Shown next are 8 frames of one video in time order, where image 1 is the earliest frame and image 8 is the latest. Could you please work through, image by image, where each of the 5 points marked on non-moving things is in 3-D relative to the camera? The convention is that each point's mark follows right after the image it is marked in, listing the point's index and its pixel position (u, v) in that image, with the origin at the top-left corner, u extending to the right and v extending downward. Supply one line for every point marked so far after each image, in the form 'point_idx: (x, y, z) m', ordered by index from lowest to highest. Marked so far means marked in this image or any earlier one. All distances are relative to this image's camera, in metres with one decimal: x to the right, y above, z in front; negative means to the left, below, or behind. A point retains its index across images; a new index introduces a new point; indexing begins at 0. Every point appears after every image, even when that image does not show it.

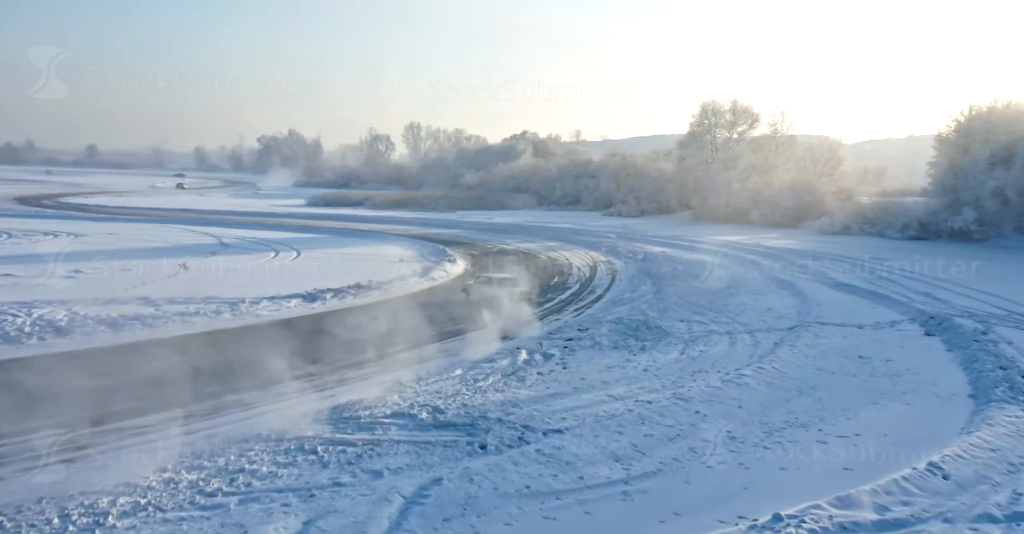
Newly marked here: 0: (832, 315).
0: (+6.9, -1.0, +16.3) m
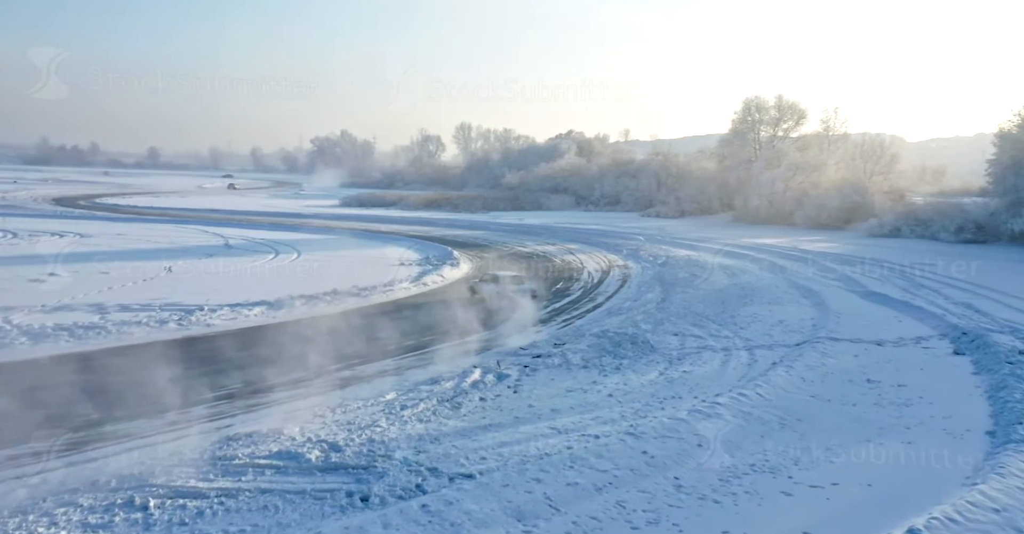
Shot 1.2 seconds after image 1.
0: (+6.7, -1.2, +15.0) m
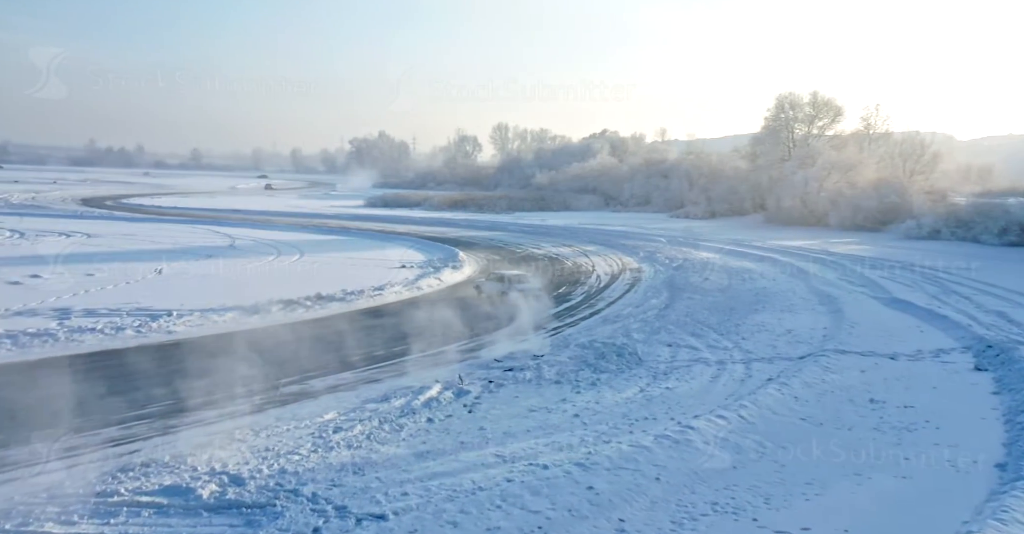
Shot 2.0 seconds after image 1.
0: (+6.5, -1.3, +14.0) m
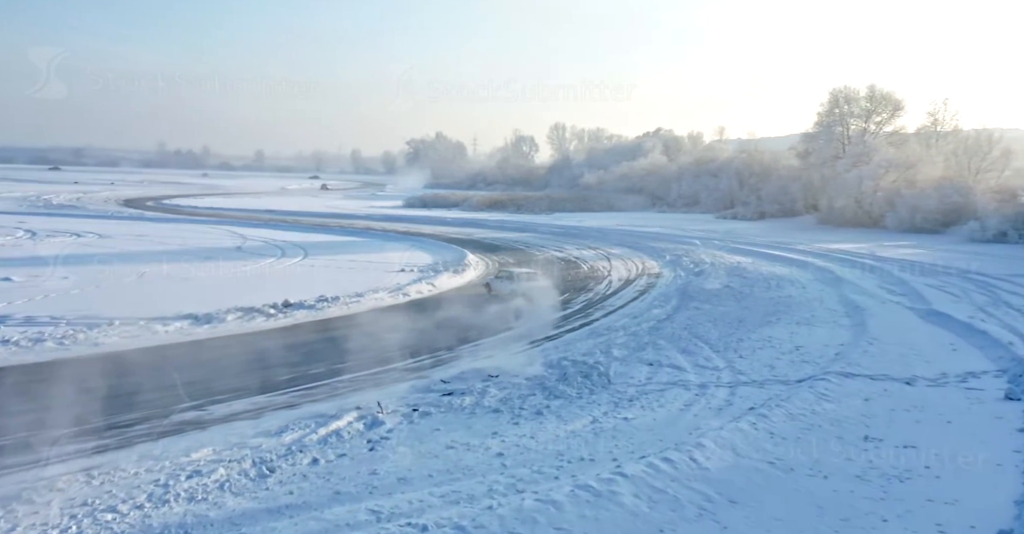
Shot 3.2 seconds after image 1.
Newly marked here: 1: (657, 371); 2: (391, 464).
0: (+6.0, -1.5, +12.5) m
1: (+2.1, -1.5, +10.7) m
2: (-1.0, -1.7, +6.4) m
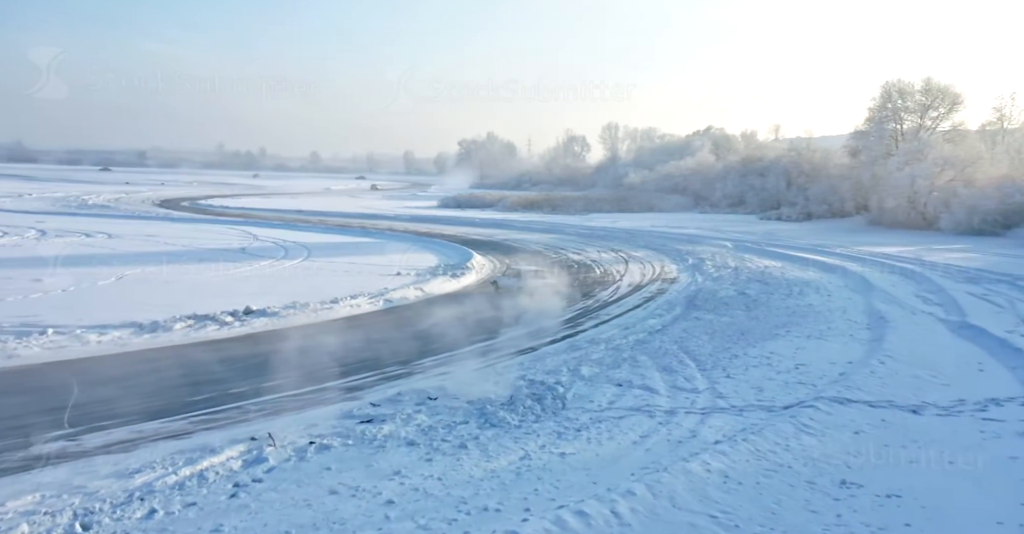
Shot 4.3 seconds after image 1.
0: (+5.5, -1.6, +11.1) m
1: (+1.4, -1.6, +9.6) m
2: (-1.9, -1.8, +5.4) m
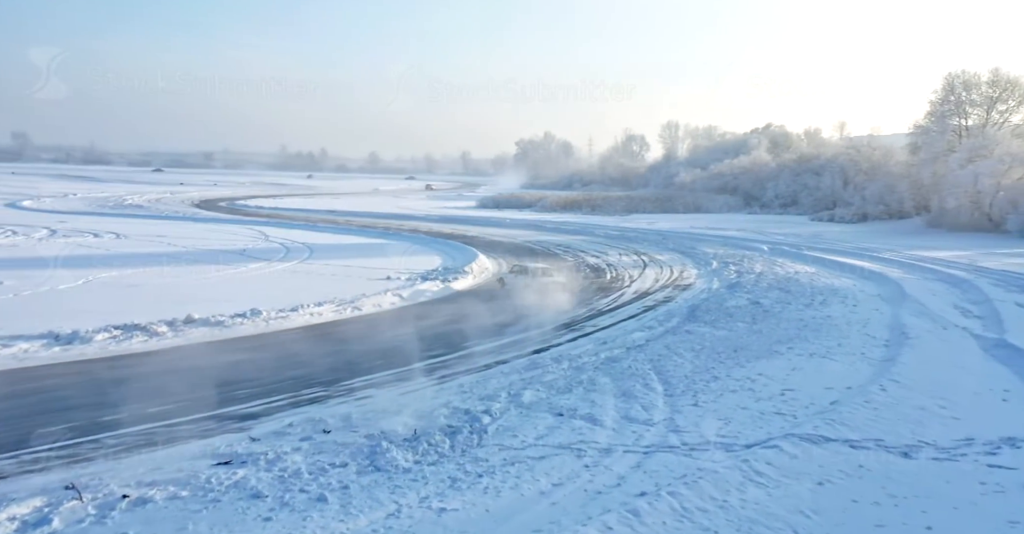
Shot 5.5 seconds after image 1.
0: (+4.7, -1.8, +9.6) m
1: (+0.6, -1.7, +8.3) m
2: (-3.0, -1.9, +4.4) m
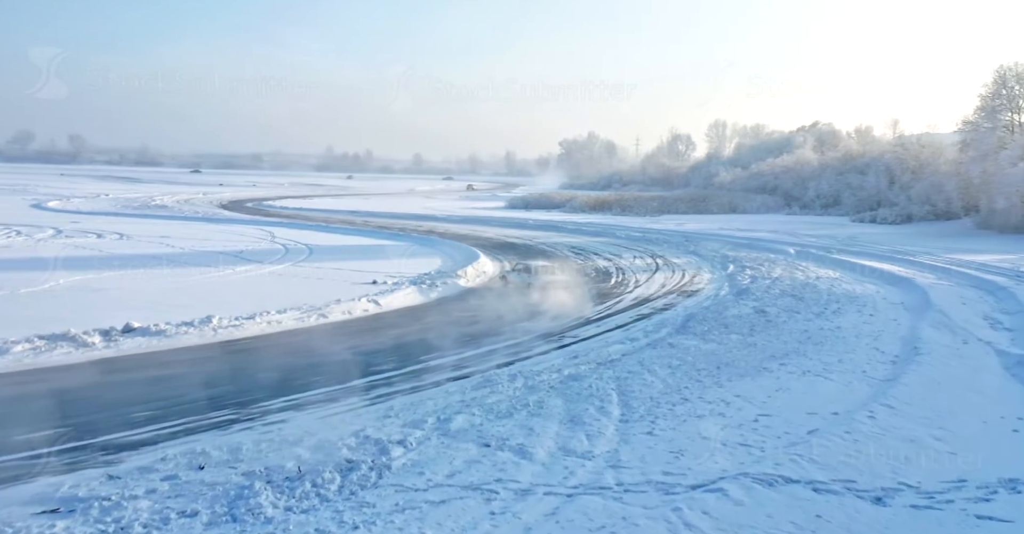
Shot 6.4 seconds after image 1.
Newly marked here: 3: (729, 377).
0: (+3.9, -2.0, +8.4) m
1: (-0.3, -1.9, +7.3) m
2: (-4.0, -2.0, +3.6) m
3: (+3.3, -1.6, +11.3) m
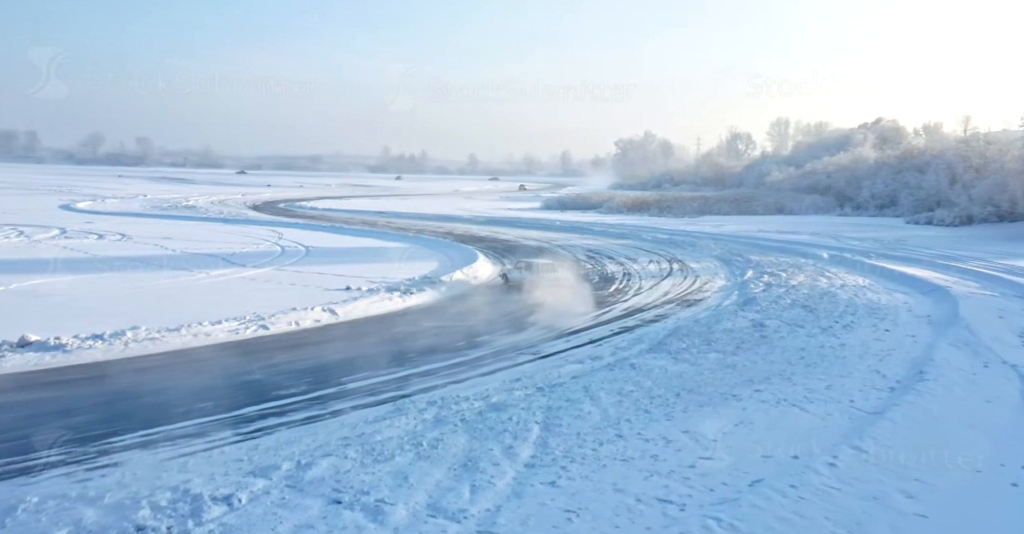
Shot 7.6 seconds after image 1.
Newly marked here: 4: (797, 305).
0: (+2.8, -2.1, +6.9) m
1: (-1.5, -2.0, +6.1) m
2: (-5.5, -2.1, +2.6) m
3: (+2.3, -1.8, +9.8) m
4: (+7.2, -1.0, +19.6) m
